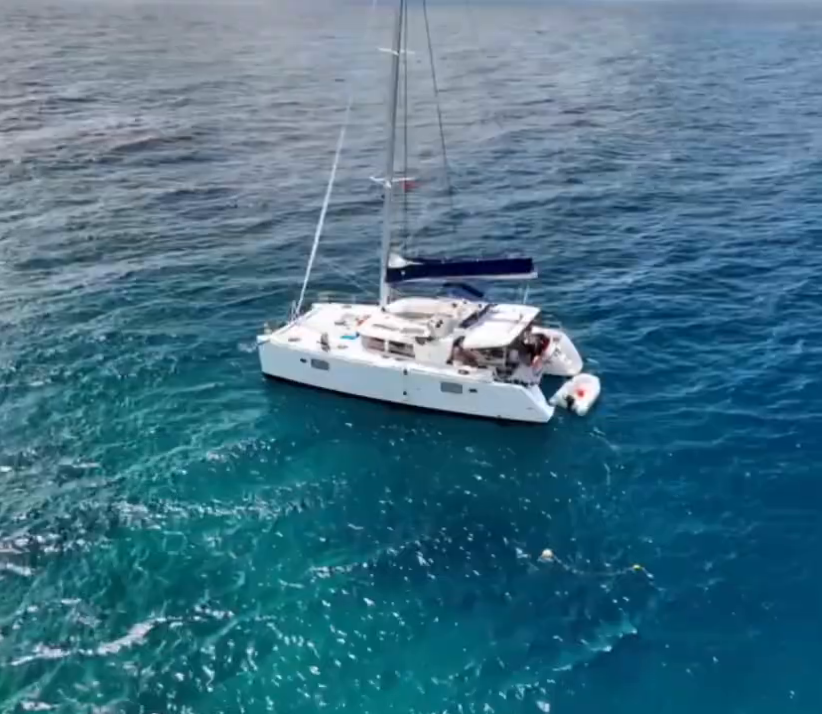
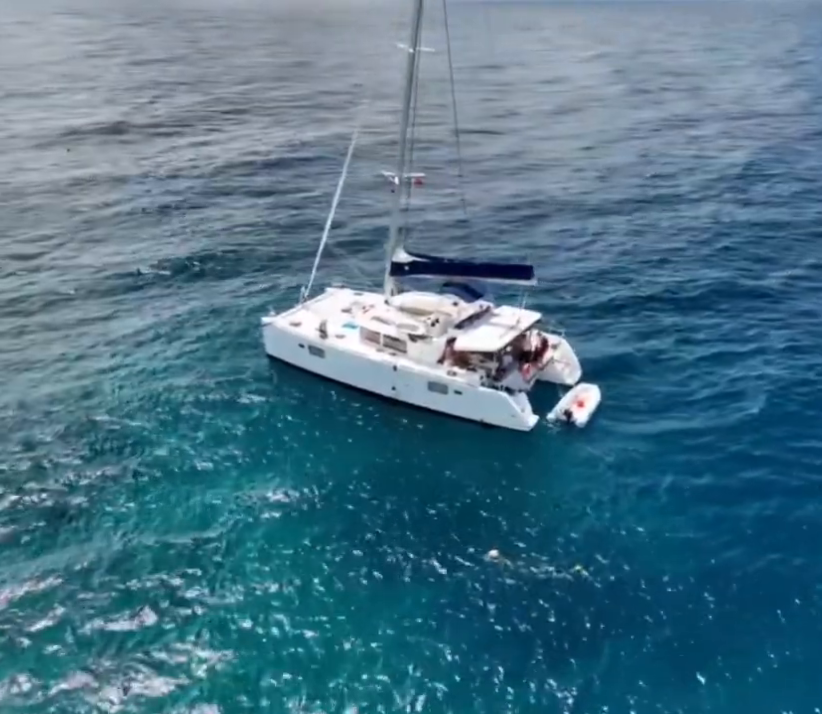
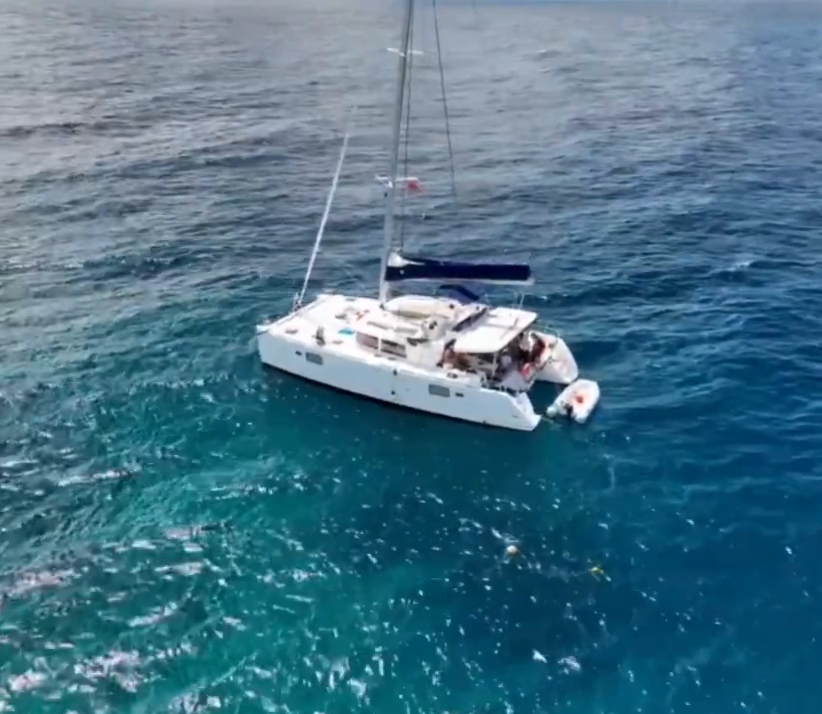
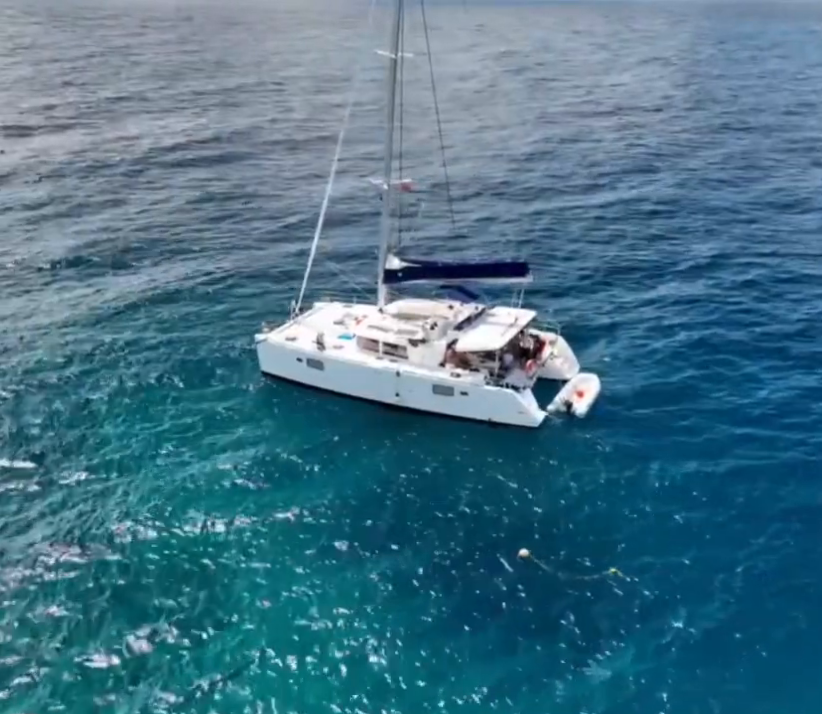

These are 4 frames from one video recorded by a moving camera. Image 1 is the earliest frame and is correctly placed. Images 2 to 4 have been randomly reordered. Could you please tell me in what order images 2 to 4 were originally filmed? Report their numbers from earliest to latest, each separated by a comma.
4, 3, 2
